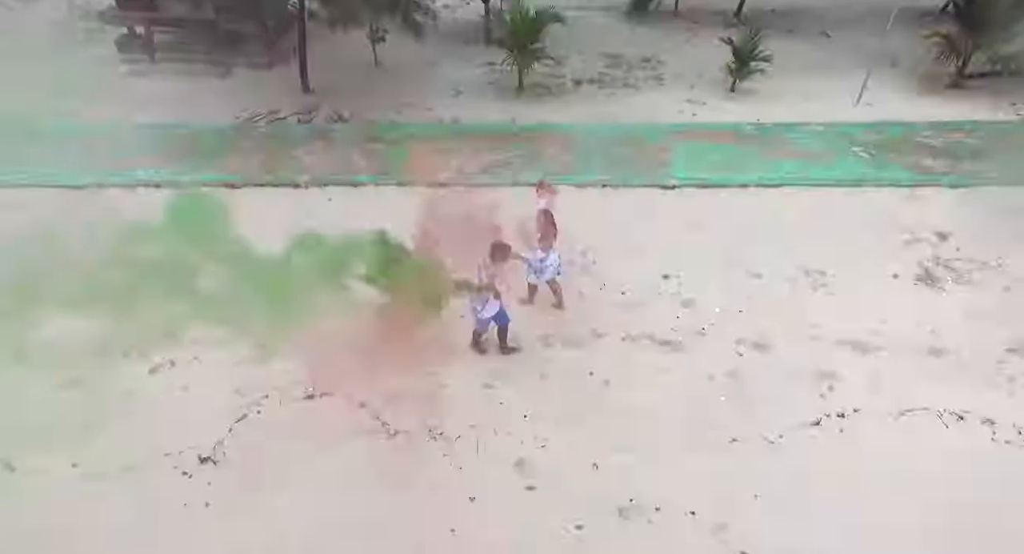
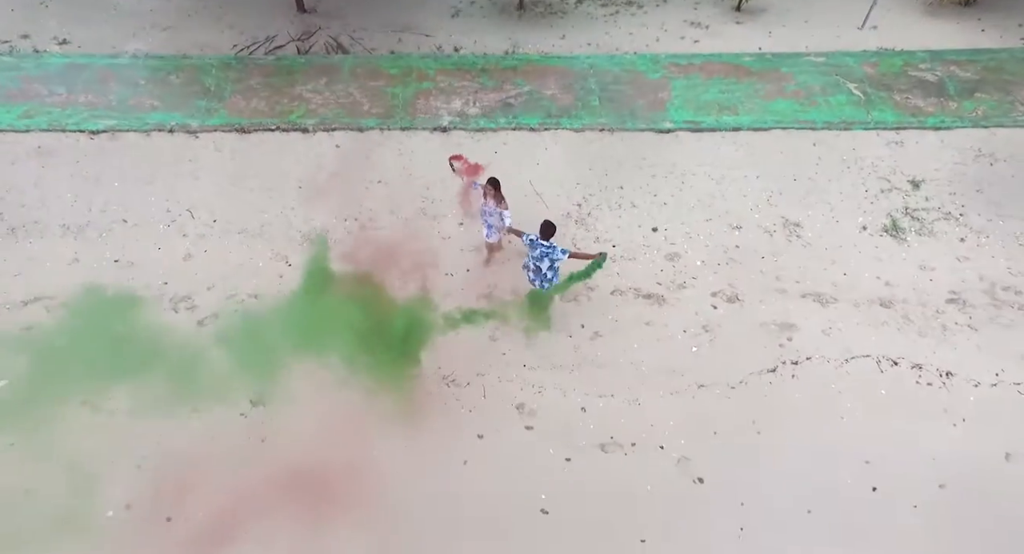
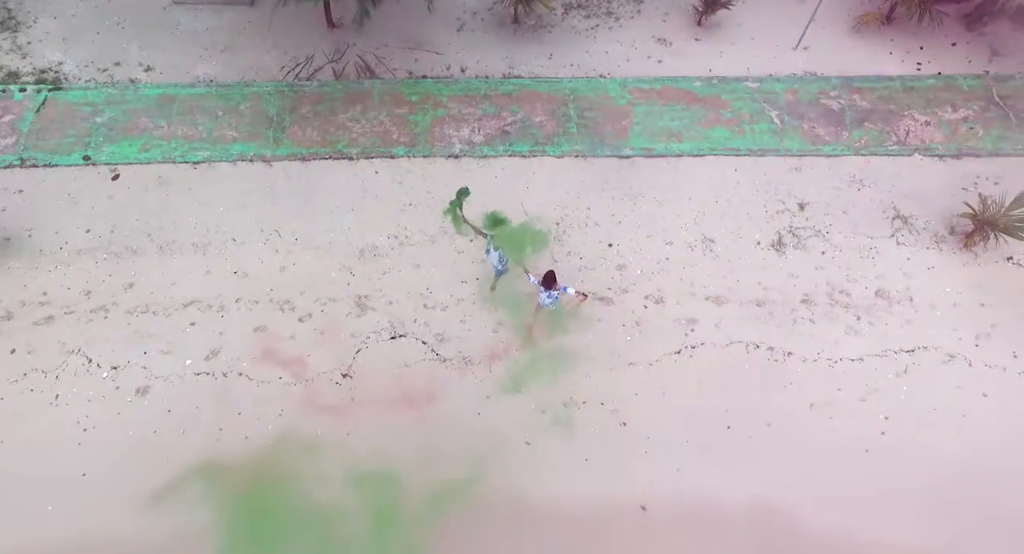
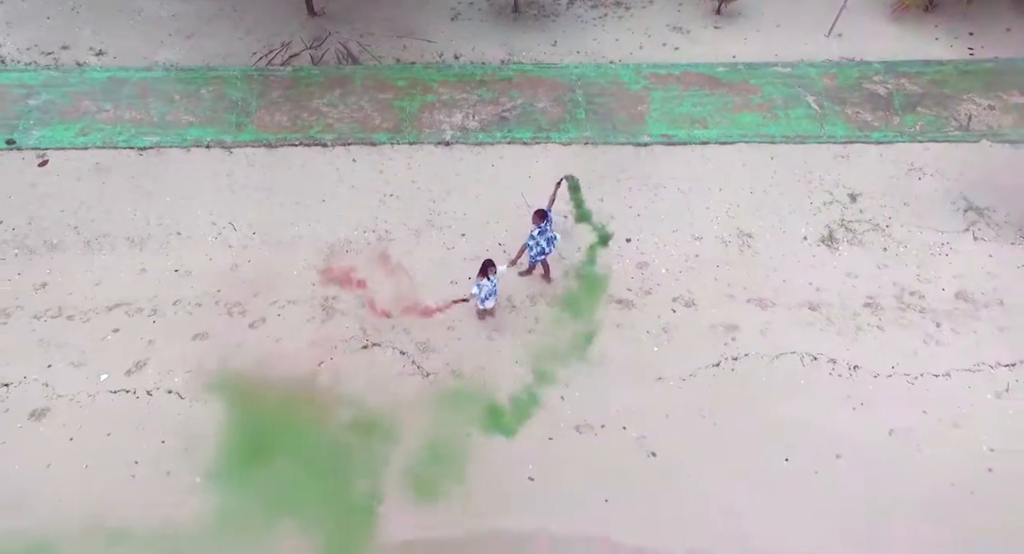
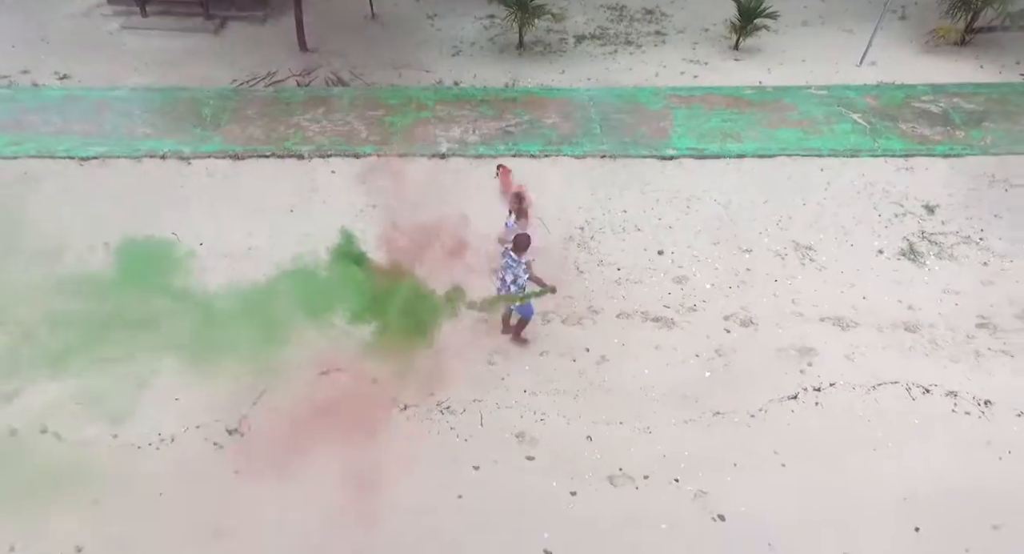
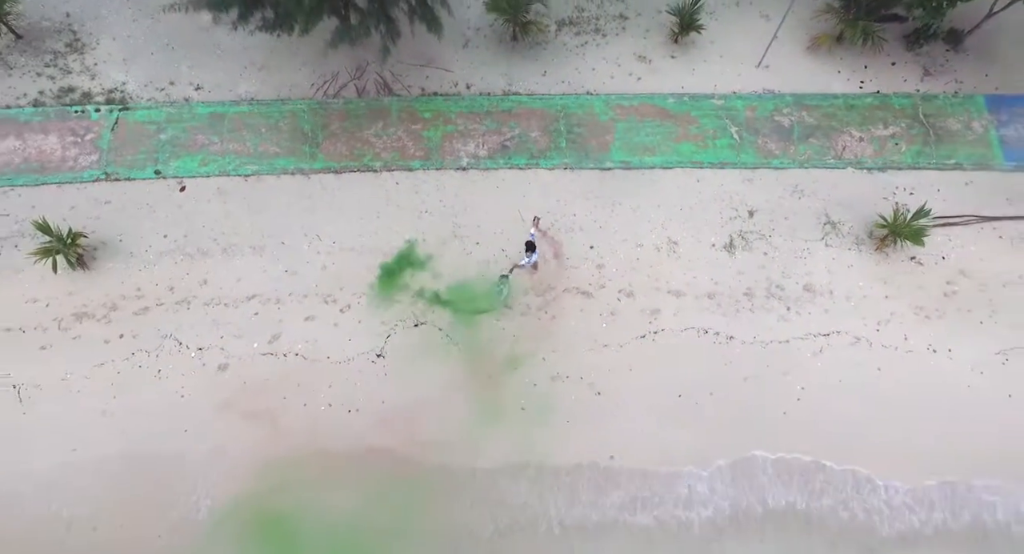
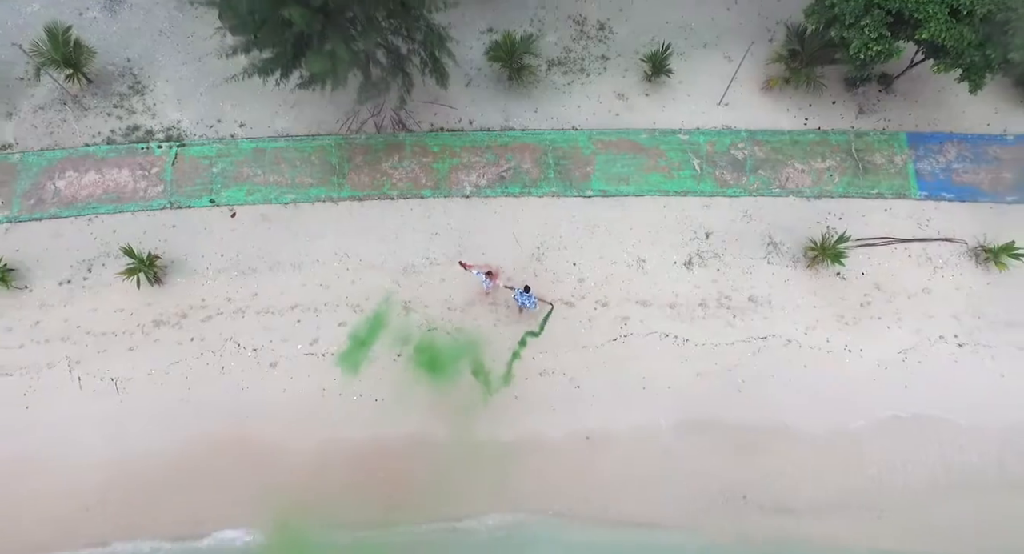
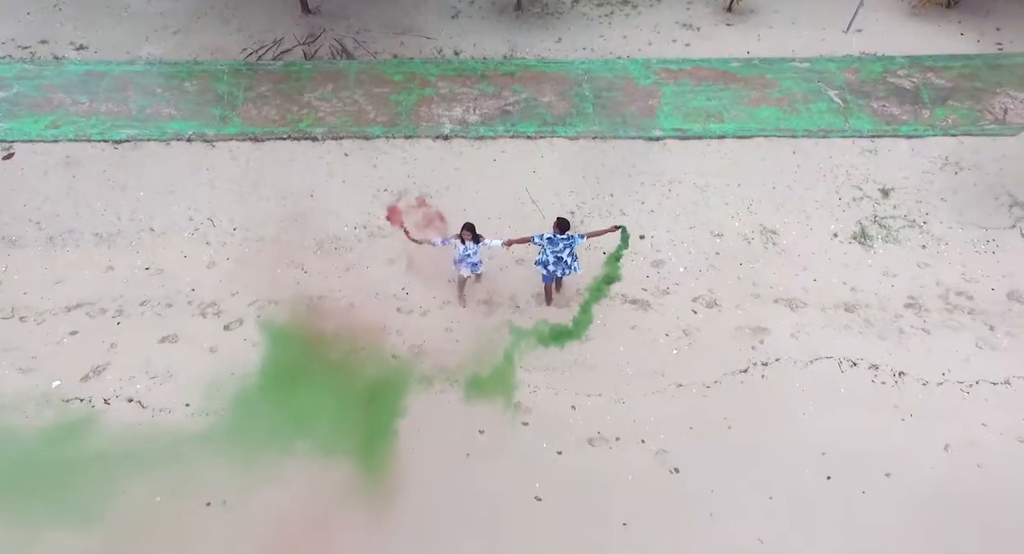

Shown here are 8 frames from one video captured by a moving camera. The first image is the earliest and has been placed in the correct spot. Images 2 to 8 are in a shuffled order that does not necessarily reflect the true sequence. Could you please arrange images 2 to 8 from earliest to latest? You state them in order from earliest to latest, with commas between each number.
5, 2, 8, 4, 3, 6, 7
